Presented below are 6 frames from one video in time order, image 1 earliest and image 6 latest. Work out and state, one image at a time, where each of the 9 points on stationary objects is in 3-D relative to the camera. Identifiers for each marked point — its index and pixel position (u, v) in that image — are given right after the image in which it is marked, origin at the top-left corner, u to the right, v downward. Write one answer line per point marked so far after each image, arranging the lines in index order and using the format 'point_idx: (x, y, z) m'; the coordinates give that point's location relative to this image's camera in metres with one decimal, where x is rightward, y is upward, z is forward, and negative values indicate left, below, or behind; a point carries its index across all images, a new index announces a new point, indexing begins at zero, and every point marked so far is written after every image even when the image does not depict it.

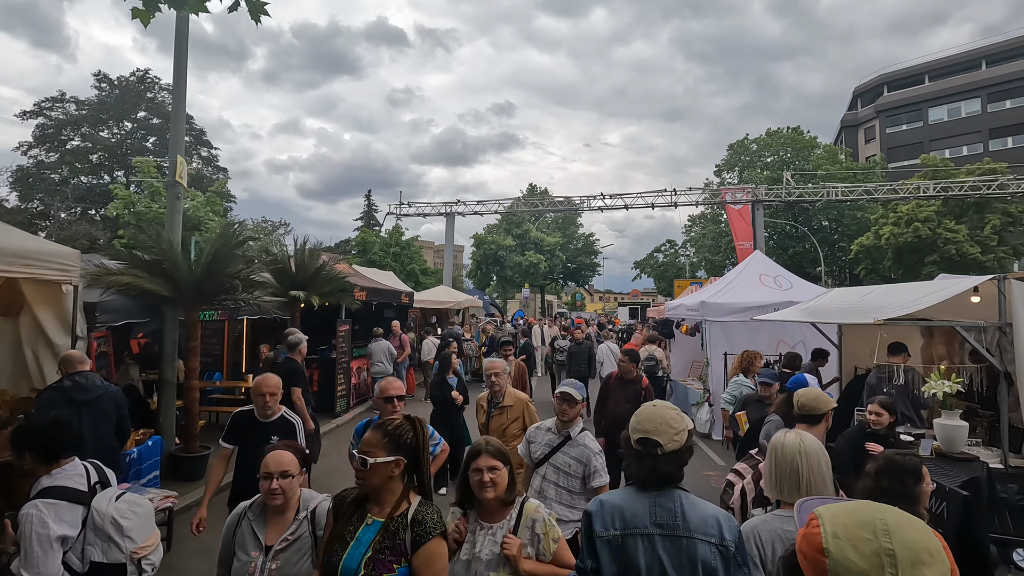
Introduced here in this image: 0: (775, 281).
0: (+5.0, +0.1, +10.2) m
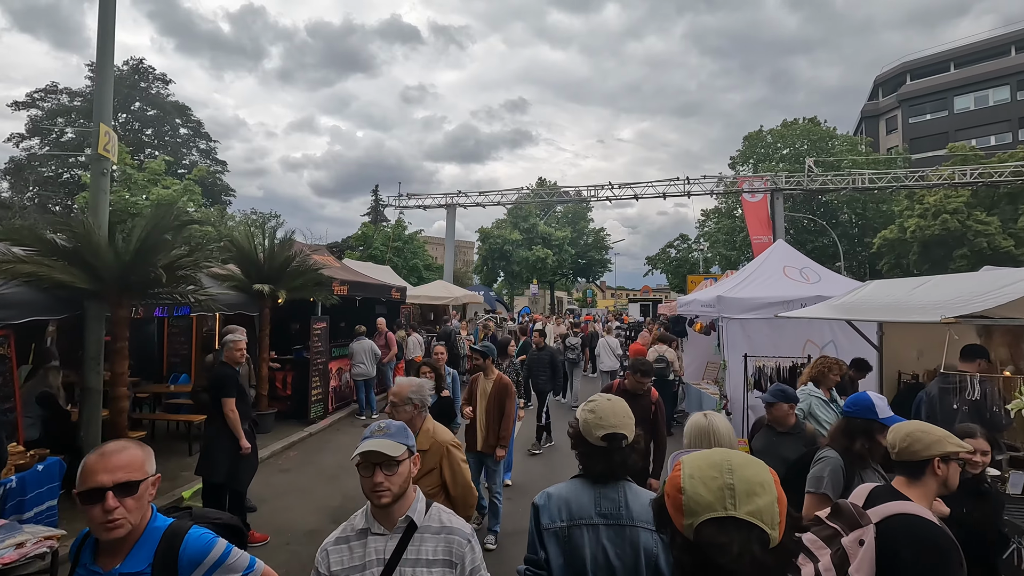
0: (+4.9, +0.2, +9.0) m
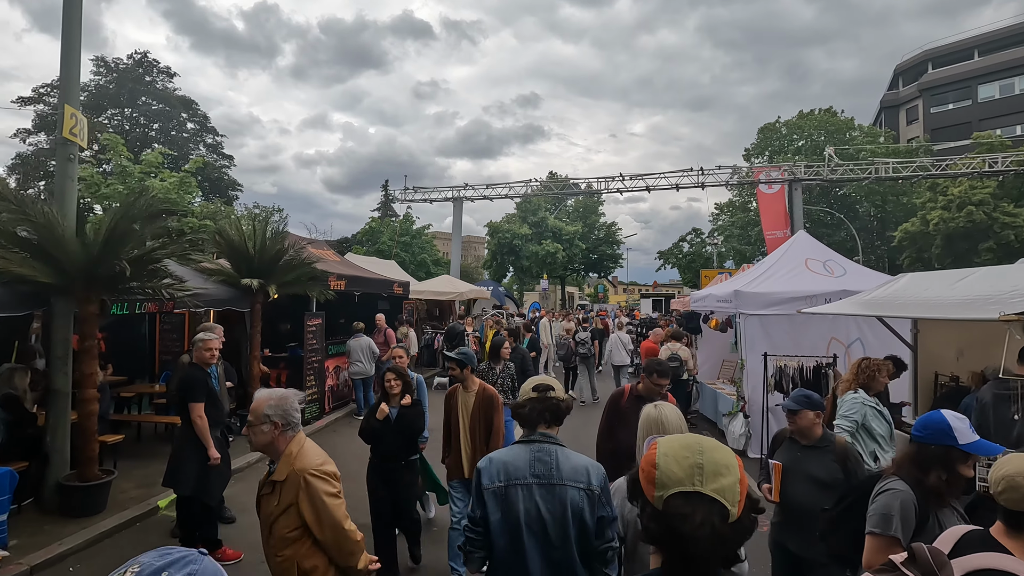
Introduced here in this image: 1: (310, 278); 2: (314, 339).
0: (+4.9, +0.3, +8.4) m
1: (-3.3, +0.2, +8.8) m
2: (-3.3, -0.9, +8.9) m
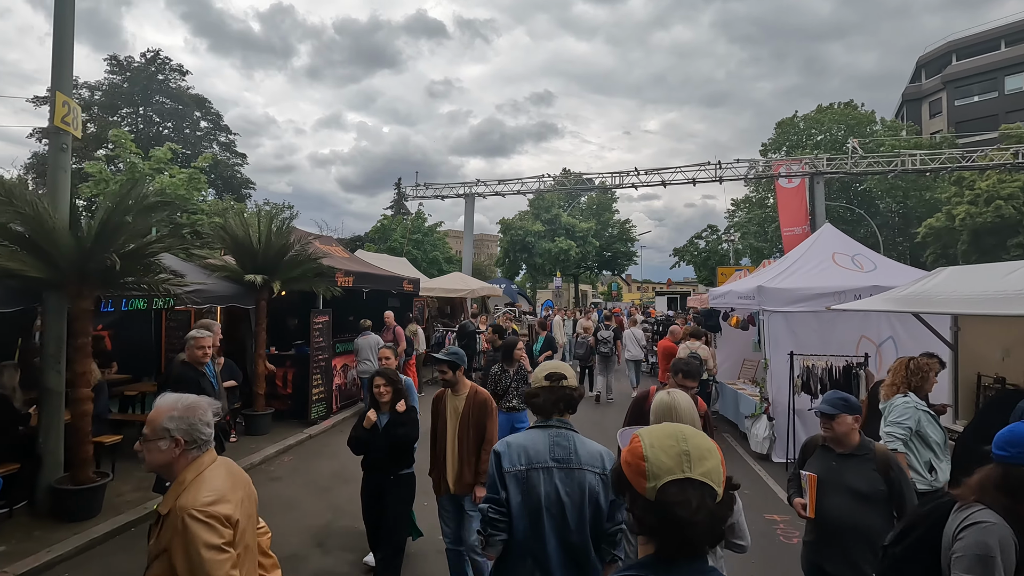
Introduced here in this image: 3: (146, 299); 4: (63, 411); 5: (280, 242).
0: (+5.1, +0.4, +8.0) m
1: (-3.1, +0.2, +8.6) m
2: (-3.1, -0.8, +8.7) m
3: (-4.2, -0.1, +6.2) m
4: (-4.3, -1.2, +5.1) m
5: (-3.5, +0.7, +8.1) m
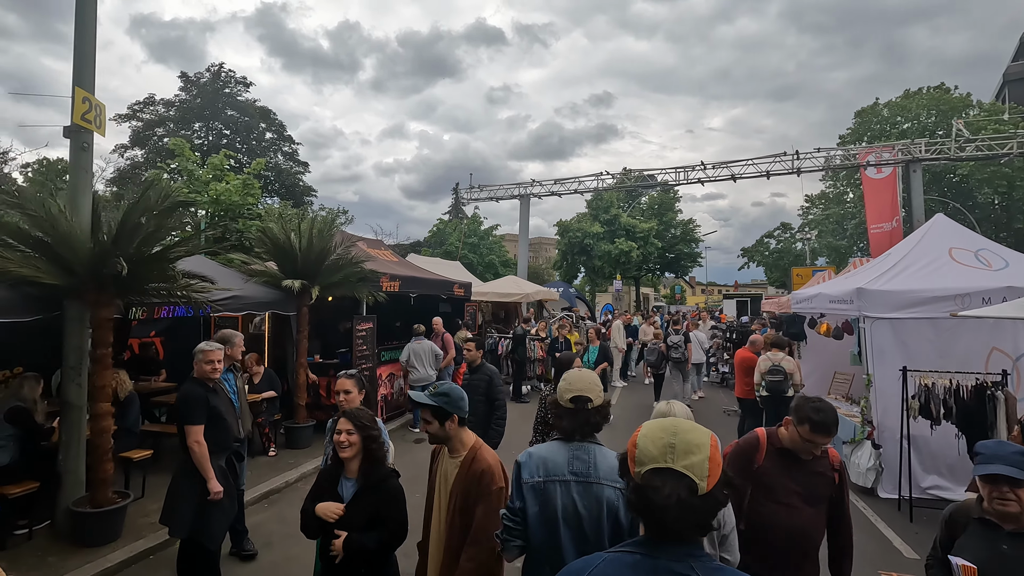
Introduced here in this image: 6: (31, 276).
0: (+5.8, +0.4, +6.7) m
1: (-2.3, +0.1, +8.2) m
2: (-2.3, -0.9, +8.3) m
3: (-3.7, -0.2, +5.9) m
4: (-3.8, -1.2, +4.8) m
5: (-2.8, +0.6, +7.7) m
6: (-3.9, +0.1, +4.3) m
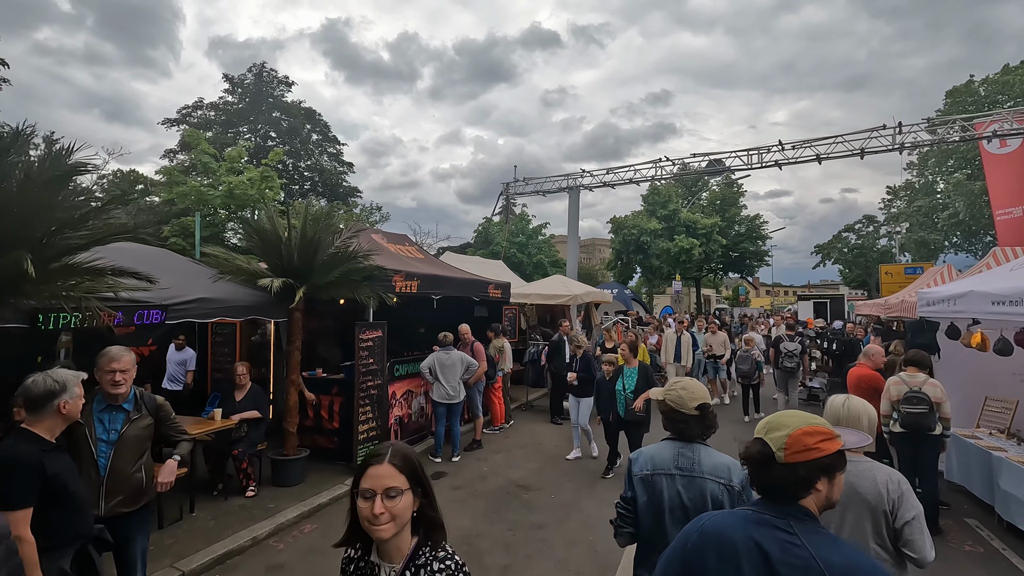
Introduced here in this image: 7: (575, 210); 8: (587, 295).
0: (+6.0, +0.4, +4.4) m
1: (-1.8, +0.1, +6.7) m
2: (-1.8, -0.9, +6.8) m
3: (-3.4, -0.2, +4.6) m
4: (-3.7, -1.2, +3.5) m
5: (-2.3, +0.6, +6.3) m
6: (-3.8, +0.1, +3.1) m
7: (+2.3, +2.9, +19.9) m
8: (+1.8, -0.2, +13.1) m
